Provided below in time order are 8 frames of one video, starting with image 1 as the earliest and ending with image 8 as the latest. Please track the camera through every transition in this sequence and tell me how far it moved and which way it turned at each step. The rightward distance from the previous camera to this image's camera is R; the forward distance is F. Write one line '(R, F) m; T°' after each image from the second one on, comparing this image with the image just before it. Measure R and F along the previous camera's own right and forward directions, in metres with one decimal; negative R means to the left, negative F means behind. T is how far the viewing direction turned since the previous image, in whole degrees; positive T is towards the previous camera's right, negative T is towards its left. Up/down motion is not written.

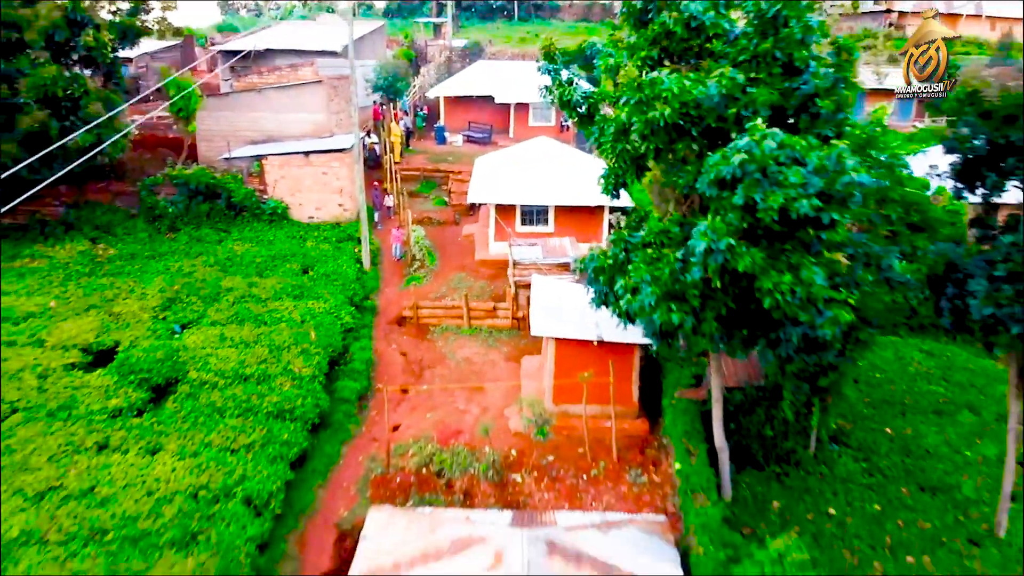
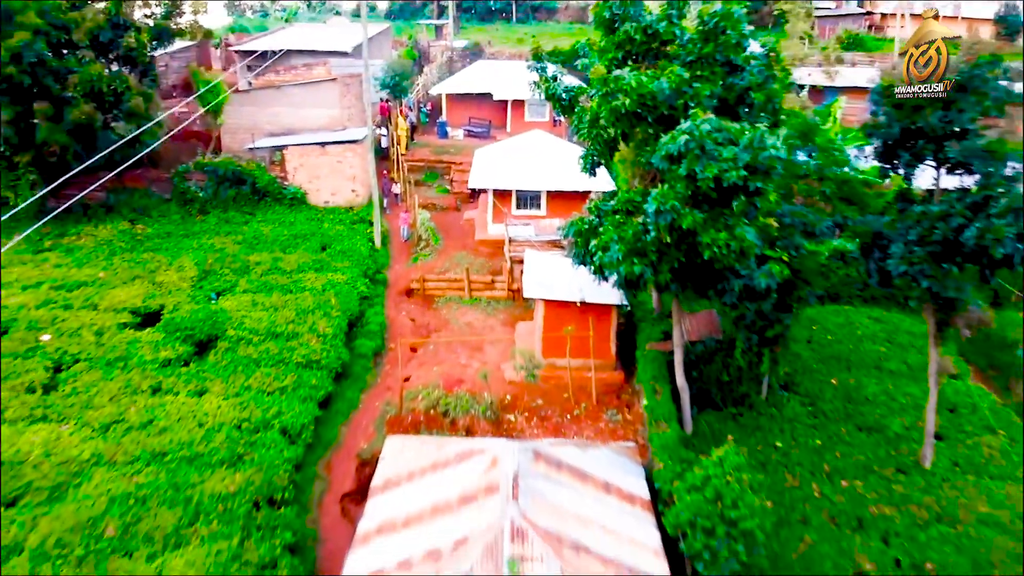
(+0.1, -1.9) m; 0°
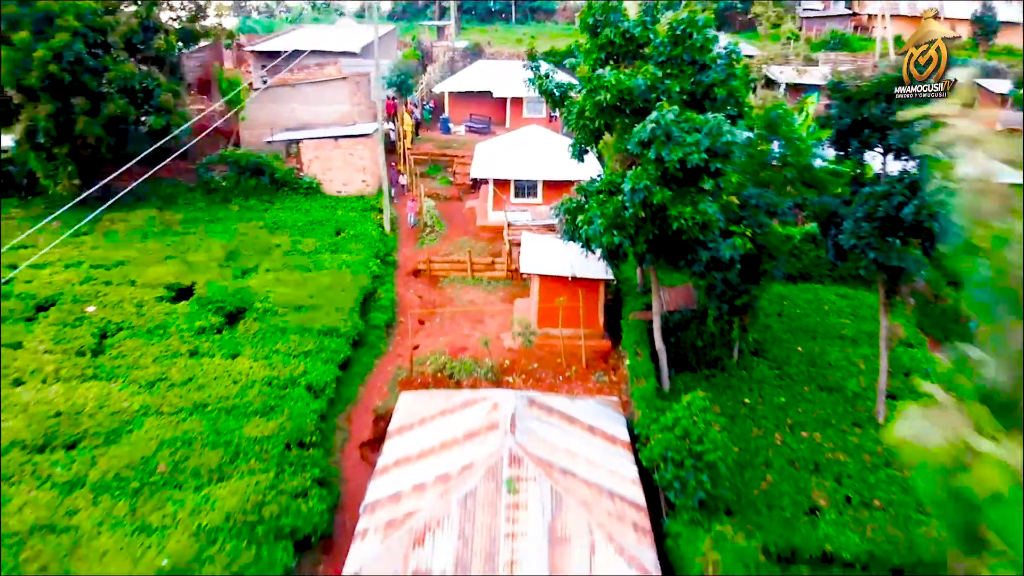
(0.0, -1.6) m; 0°
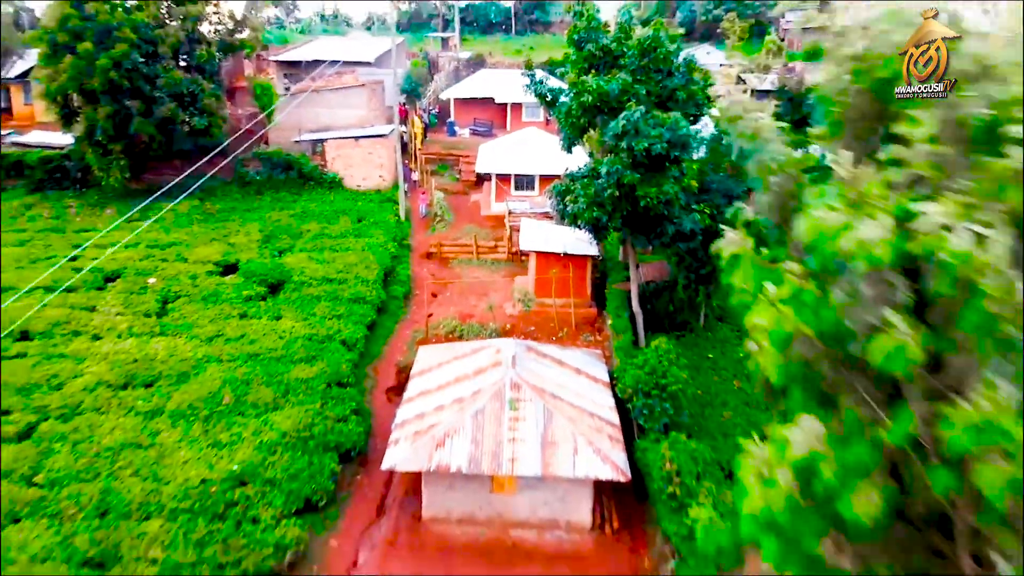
(0.0, -2.6) m; 0°
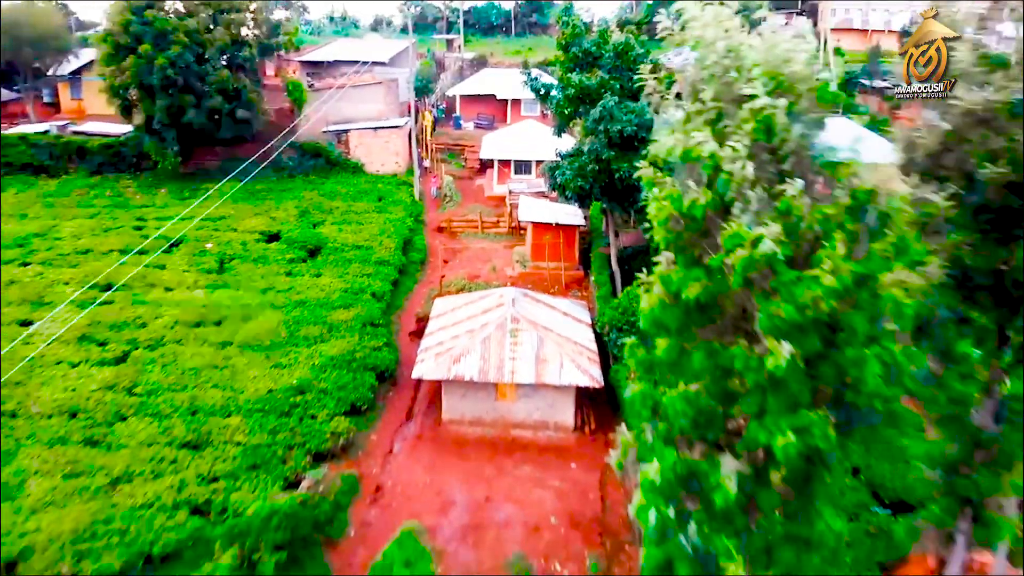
(0.0, -3.4) m; 0°
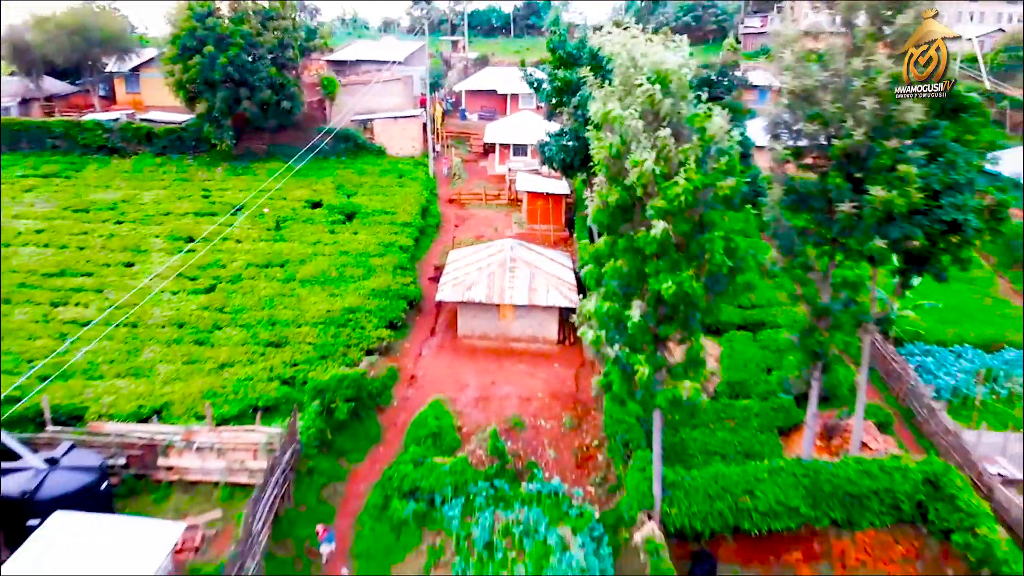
(0.0, -5.0) m; 0°
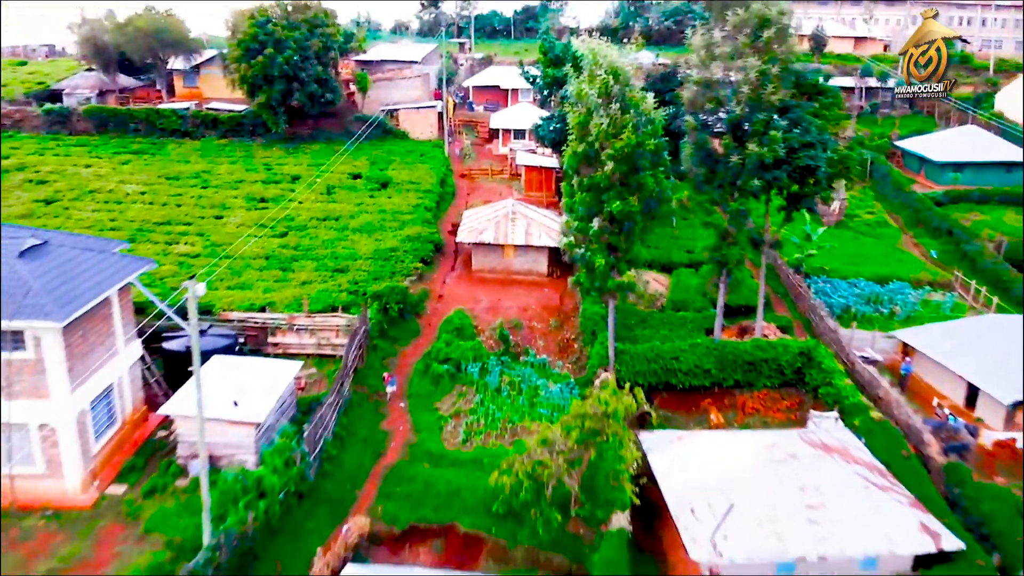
(0.0, -6.8) m; 0°
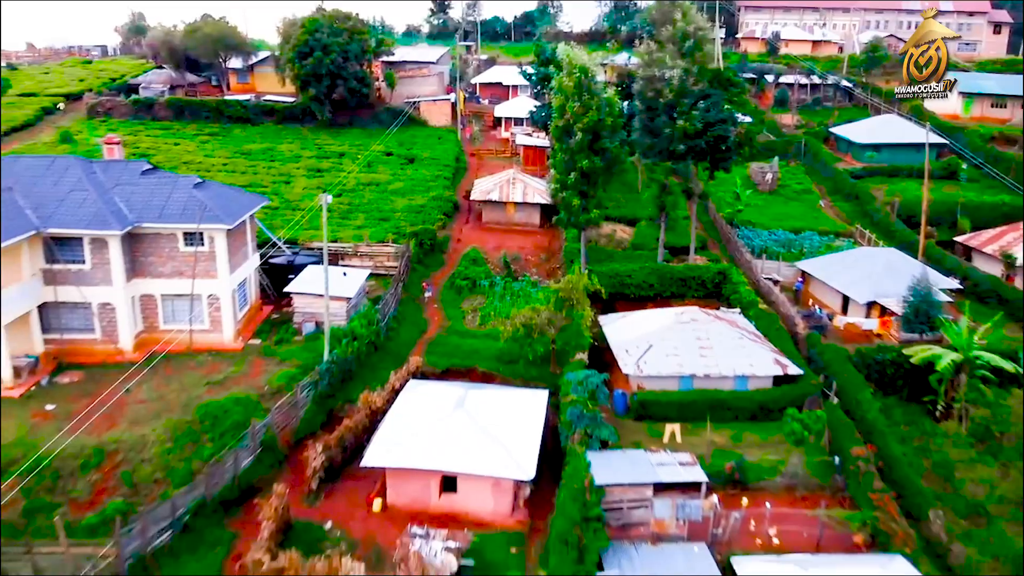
(0.0, -8.7) m; 0°
